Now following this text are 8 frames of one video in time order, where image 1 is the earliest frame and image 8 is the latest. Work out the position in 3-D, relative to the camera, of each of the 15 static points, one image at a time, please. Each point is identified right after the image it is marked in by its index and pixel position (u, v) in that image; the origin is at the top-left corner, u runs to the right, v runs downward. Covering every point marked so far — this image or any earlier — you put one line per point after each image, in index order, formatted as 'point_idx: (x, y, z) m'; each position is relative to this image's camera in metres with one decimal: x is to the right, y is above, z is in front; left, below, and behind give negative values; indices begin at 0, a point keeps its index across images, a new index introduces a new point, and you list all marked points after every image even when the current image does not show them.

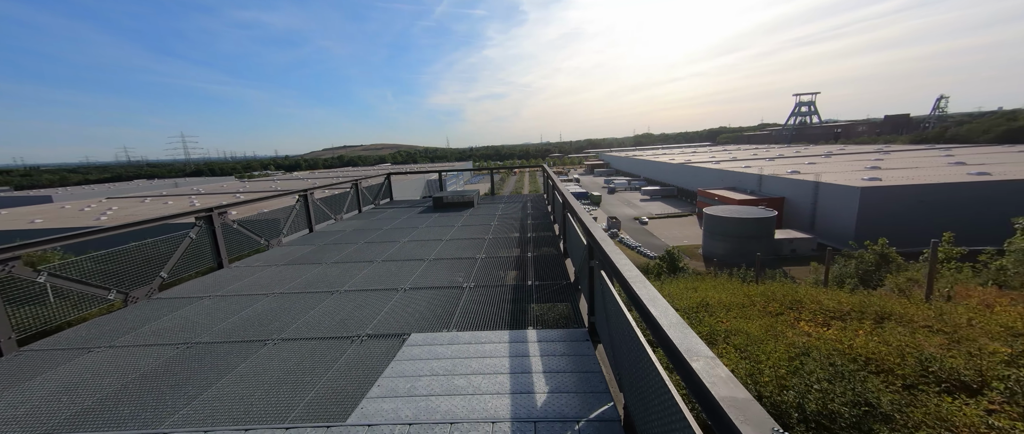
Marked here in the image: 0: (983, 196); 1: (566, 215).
0: (+24.5, +1.1, +17.6) m
1: (+0.5, 0.0, +3.1) m
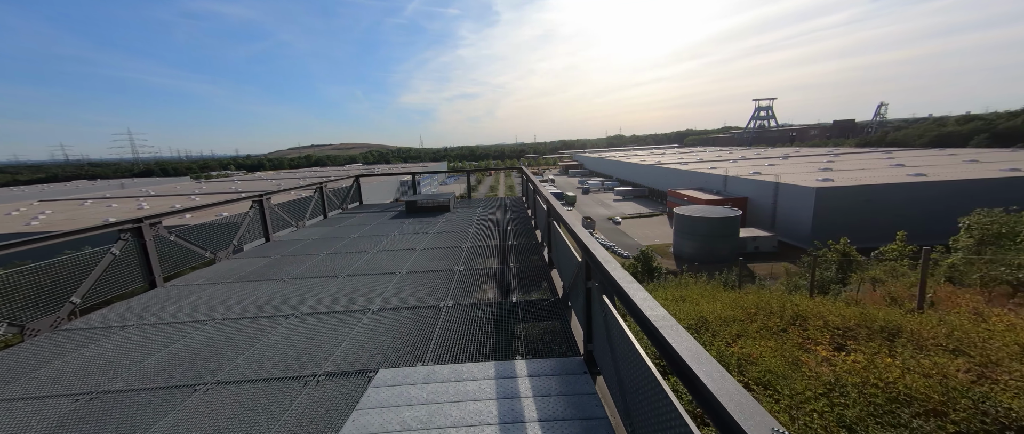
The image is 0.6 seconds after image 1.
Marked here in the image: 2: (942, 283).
0: (+23.2, +1.2, +19.1) m
1: (+0.3, -0.1, +2.9) m
2: (+7.3, -1.1, +5.7) m
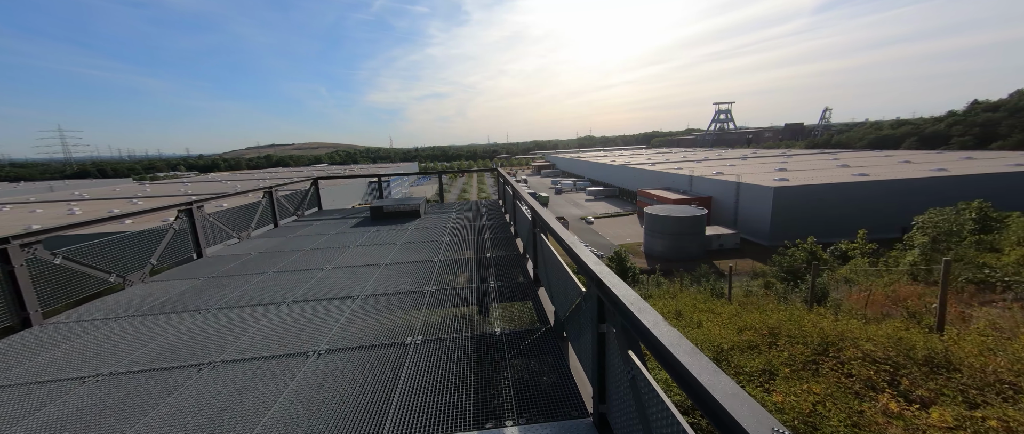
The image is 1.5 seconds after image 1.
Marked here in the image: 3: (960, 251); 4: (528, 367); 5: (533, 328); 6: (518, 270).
0: (+21.6, +1.4, +20.5) m
1: (+0.2, -0.1, +2.5) m
2: (+6.9, -1.1, +5.9) m
3: (+8.1, -0.6, +6.0) m
4: (+0.1, -0.8, +1.8) m
5: (+0.2, -0.7, +2.2) m
6: (+0.1, -0.5, +3.2) m
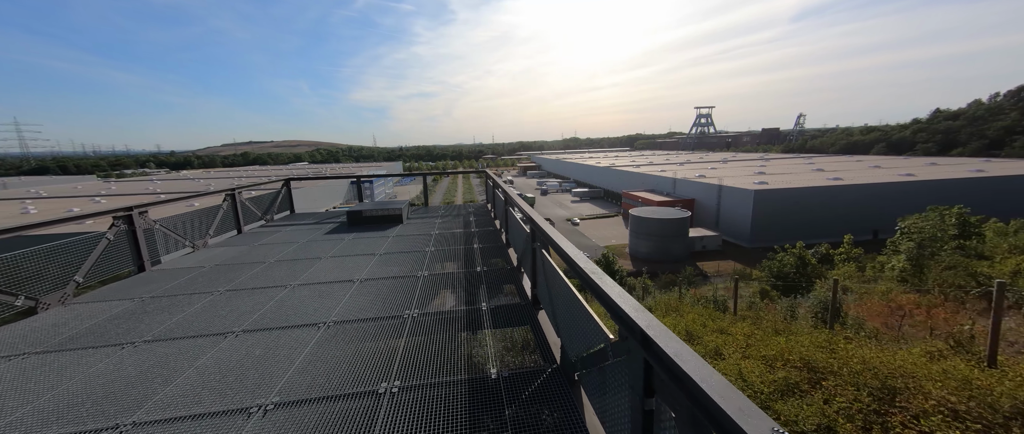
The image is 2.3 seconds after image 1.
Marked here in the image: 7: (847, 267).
0: (+20.8, +1.2, +21.1) m
1: (+0.1, -0.2, +2.2) m
2: (+6.7, -1.2, +5.8) m
3: (+7.9, -0.7, +6.0) m
4: (+0.1, -0.9, +1.5) m
5: (+0.1, -0.8, +1.9) m
6: (0.0, -0.6, +2.9) m
7: (+7.6, -1.3, +7.7) m
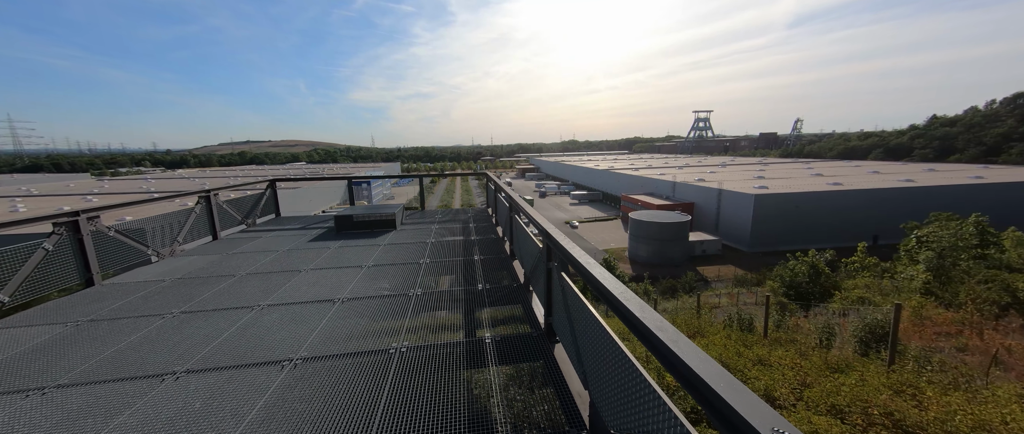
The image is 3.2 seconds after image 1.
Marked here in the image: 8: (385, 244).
0: (+20.7, +0.9, +20.9) m
1: (+0.2, -0.3, +1.8) m
2: (+6.8, -1.4, +5.5) m
3: (+7.9, -0.9, +5.7) m
4: (+0.1, -1.0, +1.1) m
5: (+0.2, -0.9, +1.5) m
6: (0.0, -0.7, +2.5) m
7: (+7.6, -1.5, +7.4) m
8: (-1.4, -0.3, +3.8) m
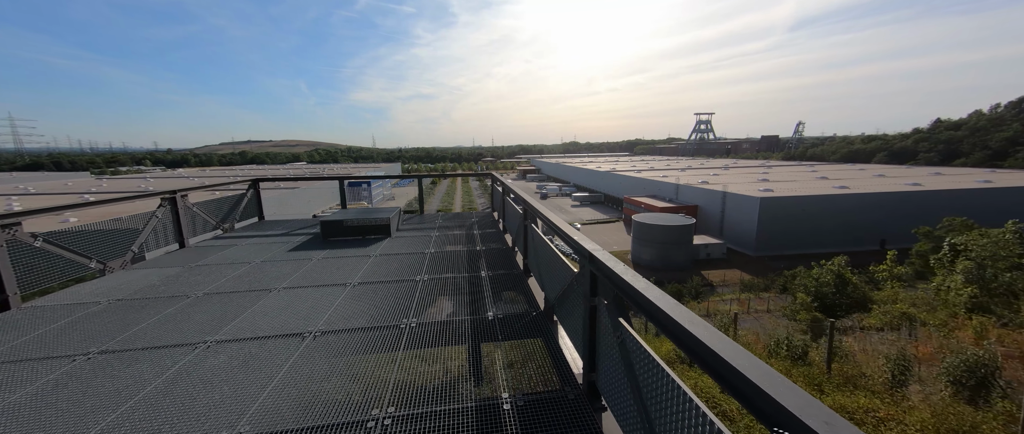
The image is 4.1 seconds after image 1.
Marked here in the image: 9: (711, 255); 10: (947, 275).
0: (+20.9, +0.6, +20.4) m
1: (+0.3, -0.3, +1.3) m
2: (+6.9, -1.5, +5.0) m
3: (+8.0, -1.0, +5.2) m
4: (+0.2, -1.0, +0.6) m
5: (+0.3, -0.9, +1.0) m
6: (+0.1, -0.7, +2.0) m
7: (+7.7, -1.6, +6.9) m
8: (-1.3, -0.4, +3.3) m
9: (+12.0, -2.3, +20.0) m
10: (+8.8, -1.1, +6.8) m
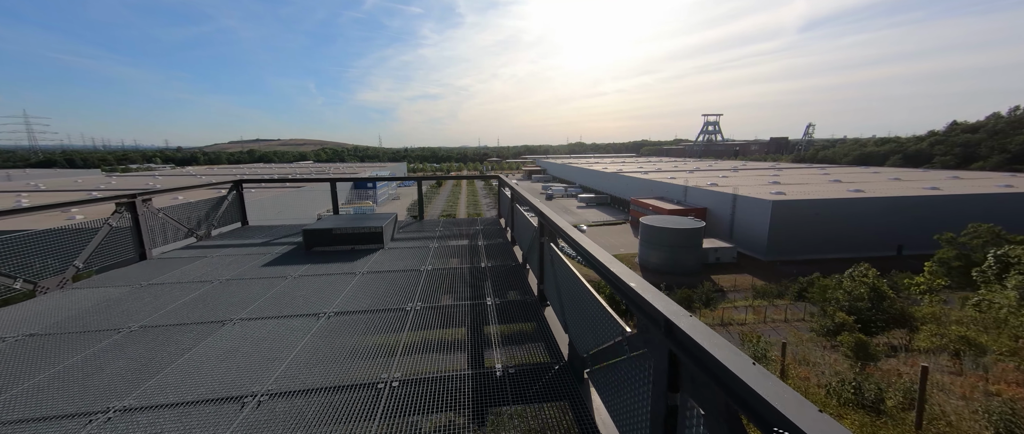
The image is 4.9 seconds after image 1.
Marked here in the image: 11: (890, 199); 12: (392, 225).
0: (+21.2, +0.3, +19.6) m
1: (+0.4, -0.4, +0.8) m
2: (+7.0, -1.6, +4.4) m
3: (+8.1, -1.2, +4.6) m
4: (+0.3, -1.1, +0.2) m
5: (+0.3, -1.0, +0.5) m
6: (+0.2, -0.8, +1.5) m
7: (+7.8, -1.8, +6.3) m
8: (-1.2, -0.4, +2.9) m
9: (+12.3, -2.5, +19.3) m
10: (+9.0, -1.3, +6.2) m
11: (+22.6, +1.0, +19.8) m
12: (-1.3, -0.1, +3.7) m
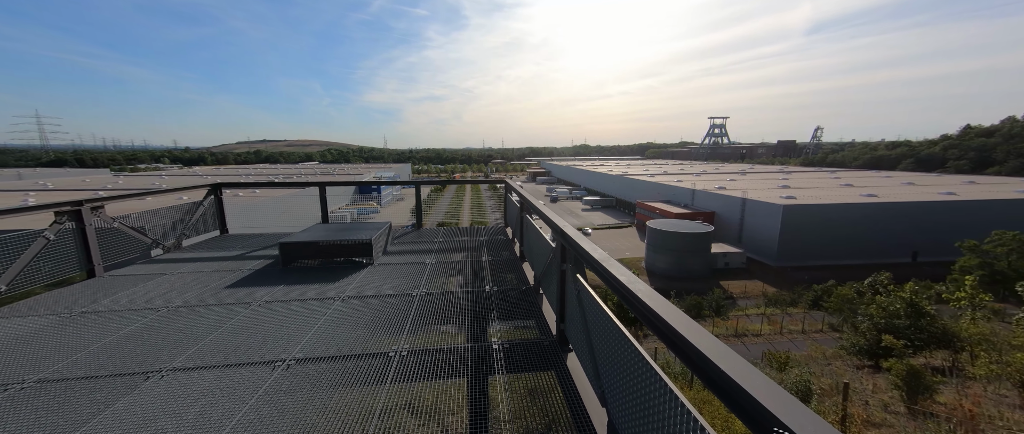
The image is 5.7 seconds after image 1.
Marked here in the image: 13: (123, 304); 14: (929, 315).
0: (+21.5, -0.1, +18.9) m
1: (+0.4, -0.5, +0.4) m
2: (+7.1, -1.8, +3.9) m
3: (+8.2, -1.4, +4.1) m
4: (+0.3, -1.2, -0.3) m
5: (+0.4, -1.1, +0.1) m
6: (+0.3, -0.9, +1.1) m
7: (+7.9, -1.9, +5.7) m
8: (-1.2, -0.5, +2.5) m
9: (+12.6, -2.8, +18.7) m
10: (+9.1, -1.5, +5.7) m
11: (+22.8, +0.6, +19.1) m
12: (-1.2, -0.2, +3.2) m
13: (-2.5, -0.5, +2.2) m
14: (+7.4, -1.7, +6.0) m
